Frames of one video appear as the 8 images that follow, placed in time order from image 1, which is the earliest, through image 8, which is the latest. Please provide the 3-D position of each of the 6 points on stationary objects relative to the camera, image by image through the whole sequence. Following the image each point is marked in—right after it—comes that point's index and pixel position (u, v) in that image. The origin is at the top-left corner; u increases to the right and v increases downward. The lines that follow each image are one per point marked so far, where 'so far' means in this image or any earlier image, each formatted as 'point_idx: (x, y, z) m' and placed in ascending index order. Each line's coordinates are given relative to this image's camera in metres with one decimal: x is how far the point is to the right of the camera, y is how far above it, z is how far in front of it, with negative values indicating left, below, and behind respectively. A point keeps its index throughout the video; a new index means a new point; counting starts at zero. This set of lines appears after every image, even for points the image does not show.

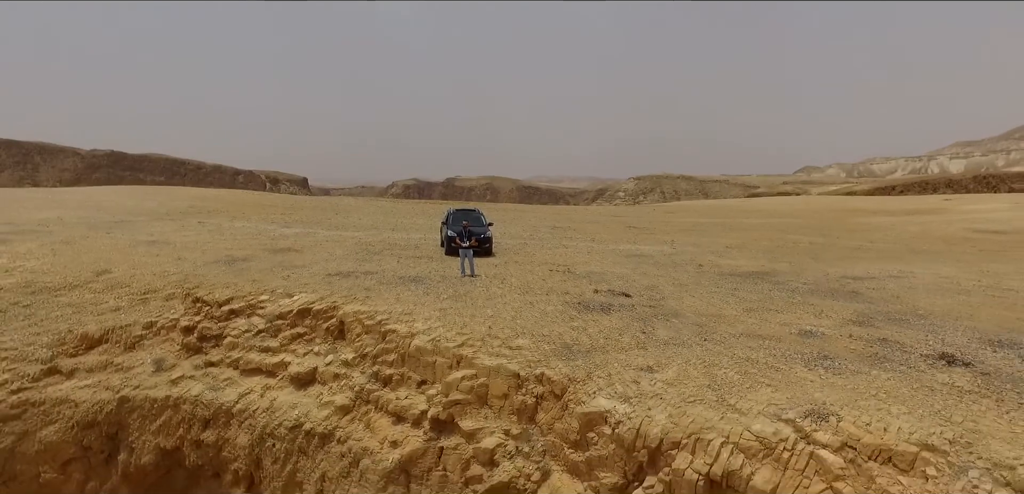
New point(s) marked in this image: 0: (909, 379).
0: (+1.7, -0.6, +3.0) m
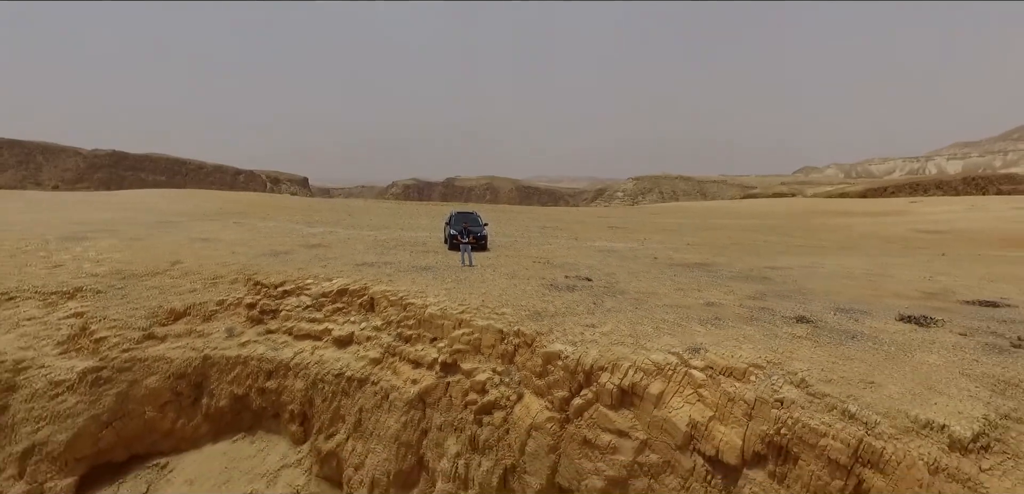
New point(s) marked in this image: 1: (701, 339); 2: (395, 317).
0: (+1.6, -0.5, +4.4) m
1: (+1.2, -0.6, +4.3) m
2: (-0.9, -0.6, +5.5) m
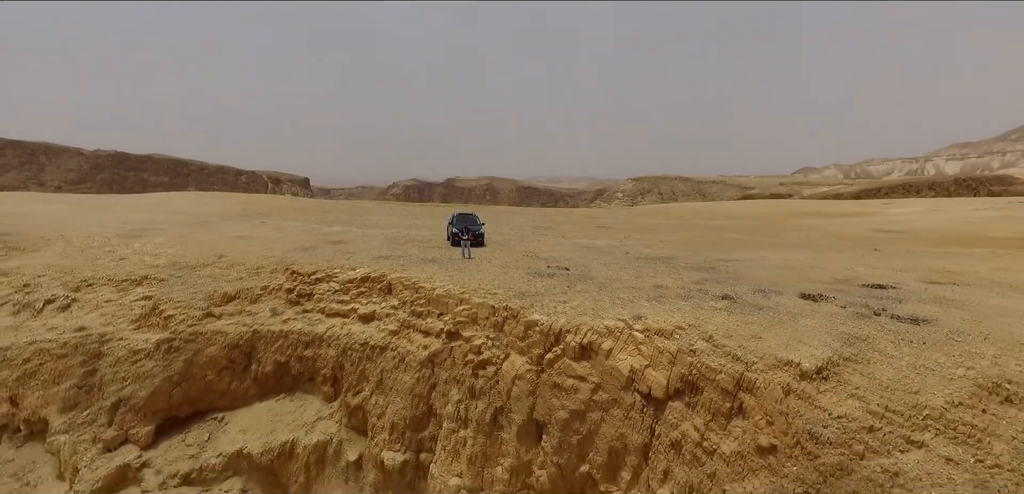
0: (+1.5, -0.5, +5.7) m
1: (+1.1, -0.5, +5.6) m
2: (-1.0, -0.5, +6.9) m
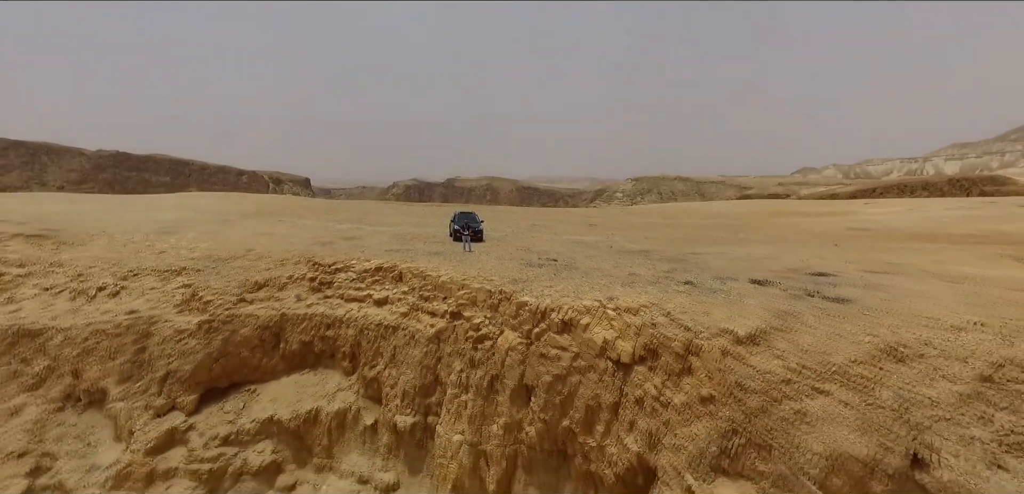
0: (+1.4, -0.4, +6.7) m
1: (+1.0, -0.4, +6.6) m
2: (-1.1, -0.4, +7.9) m
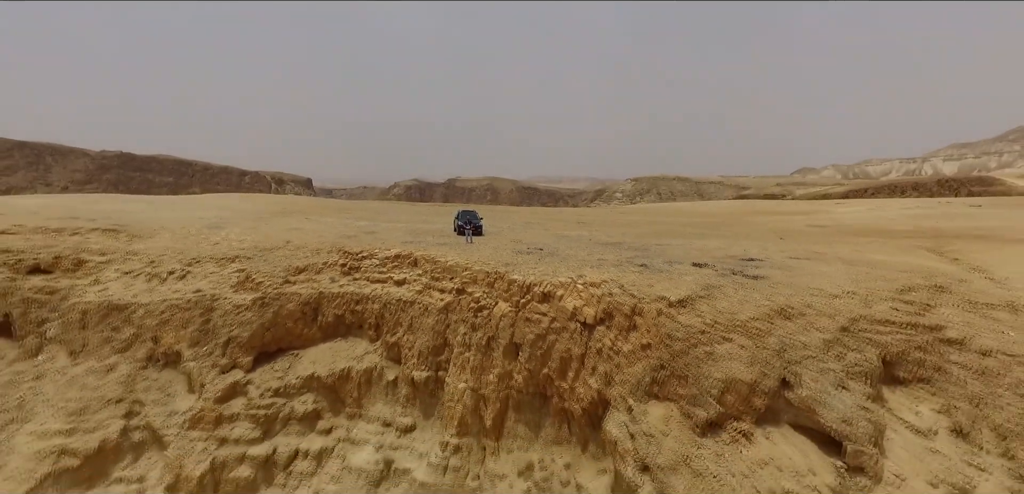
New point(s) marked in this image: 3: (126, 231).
0: (+1.4, -0.3, +8.6) m
1: (+0.9, -0.3, +8.6) m
2: (-1.2, -0.3, +9.8) m
3: (-6.6, +0.3, +11.7) m
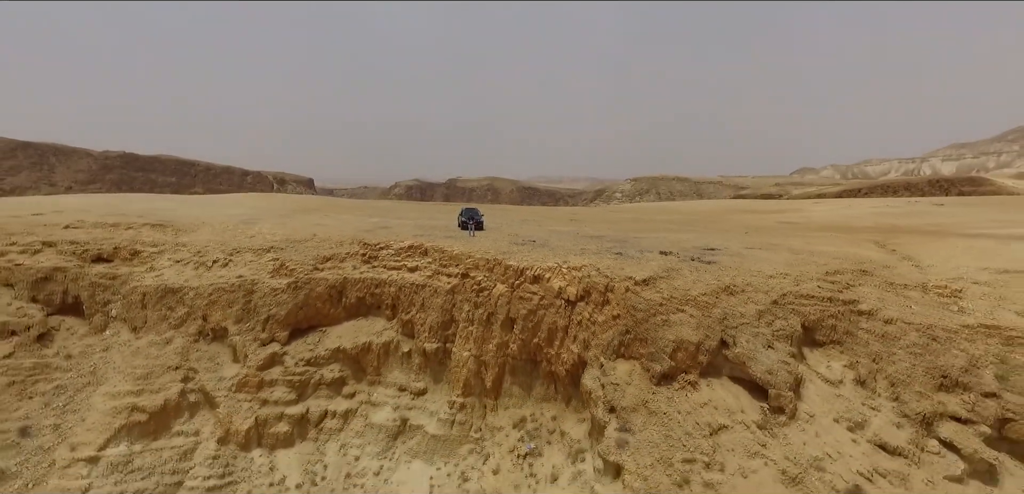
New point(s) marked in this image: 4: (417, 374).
0: (+1.3, -0.1, +10.3) m
1: (+0.9, -0.2, +10.2) m
2: (-1.2, -0.2, +11.5) m
3: (-6.6, +0.4, +13.4) m
4: (-1.5, -2.0, +10.8) m
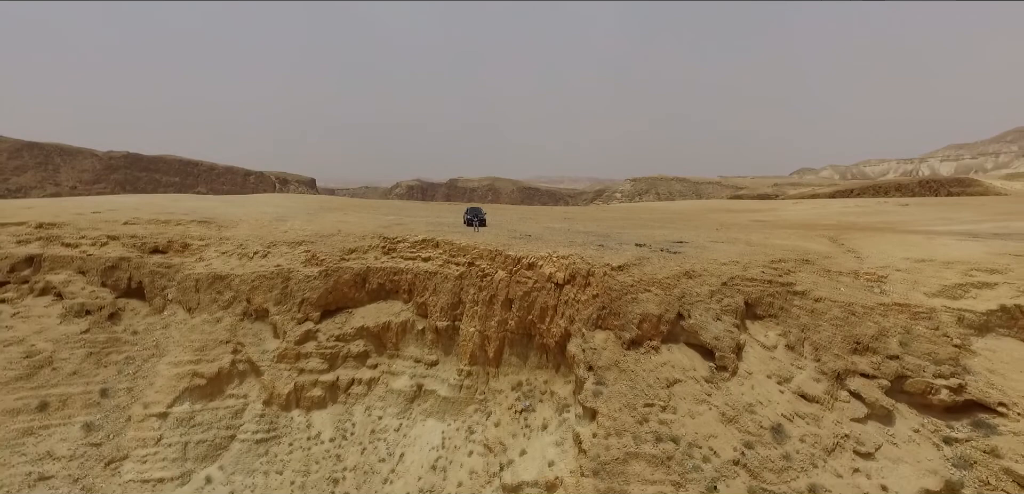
0: (+1.3, 0.0, +12.3) m
1: (+0.9, -0.1, +12.2) m
2: (-1.2, 0.0, +13.4) m
3: (-6.7, +0.5, +15.4) m
4: (-1.5, -1.9, +12.8) m
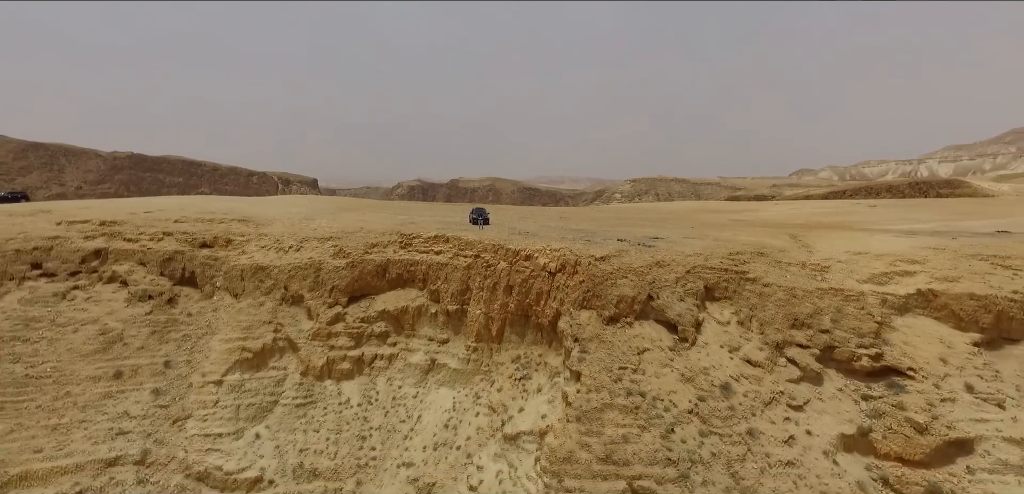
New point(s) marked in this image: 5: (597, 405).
0: (+1.3, +0.1, +14.4) m
1: (+0.9, +0.1, +14.3) m
2: (-1.2, +0.1, +15.6) m
3: (-6.6, +0.7, +17.5) m
4: (-1.5, -1.8, +15.0) m
5: (+1.3, -2.5, +10.7) m
